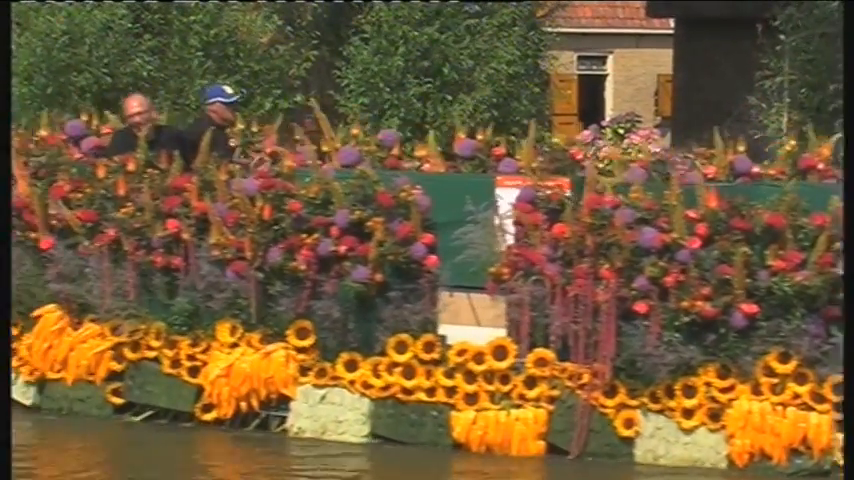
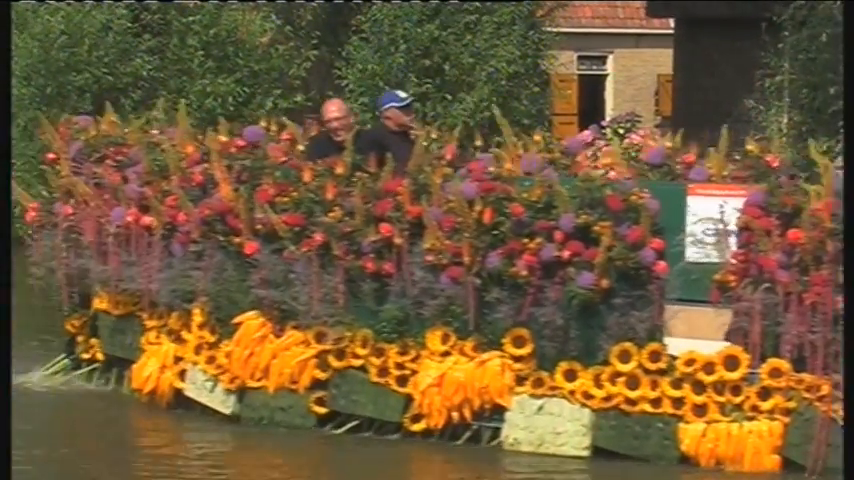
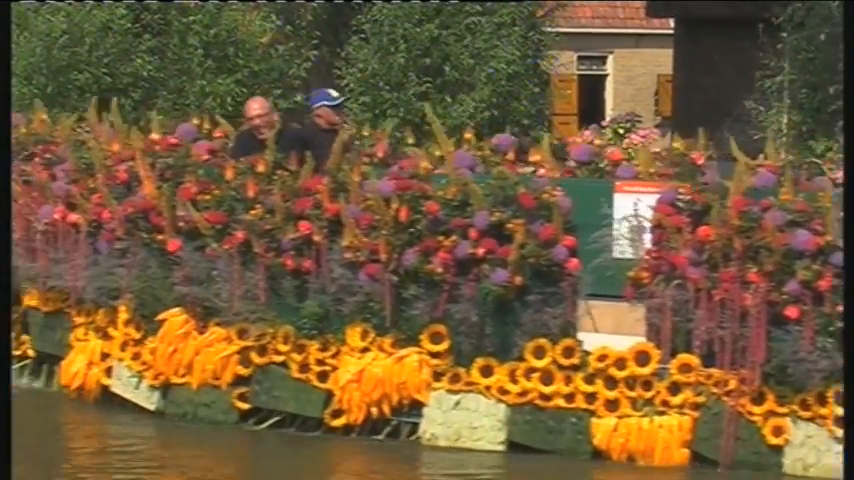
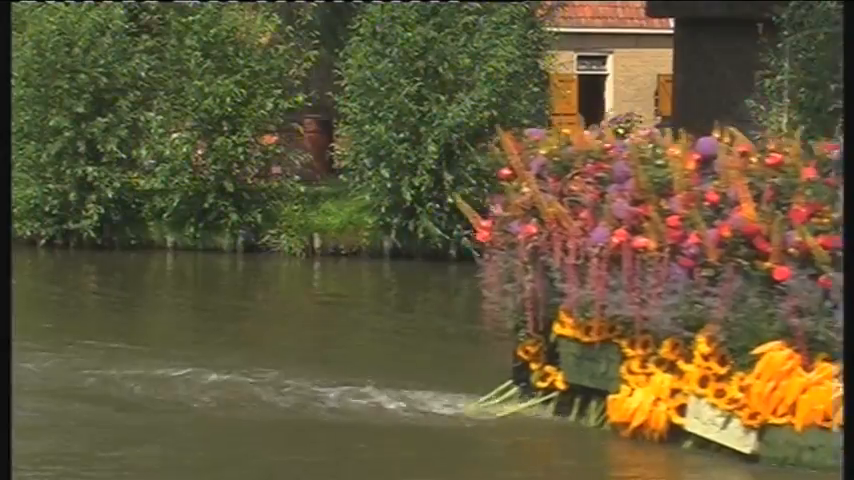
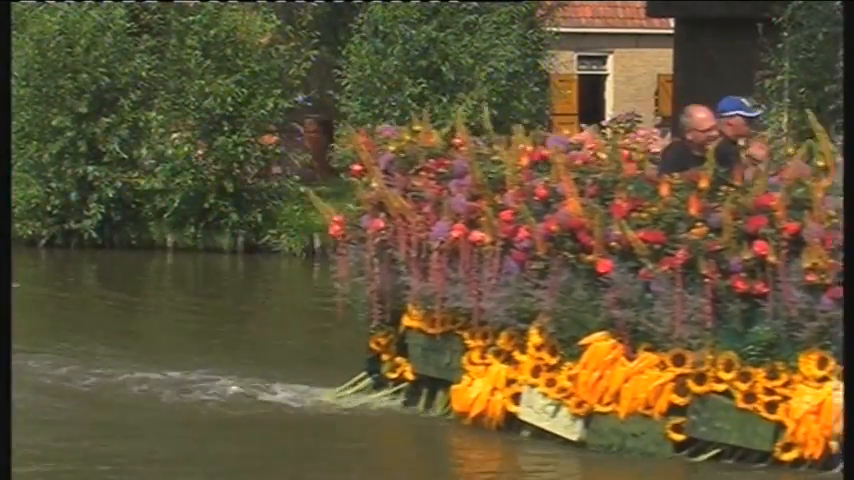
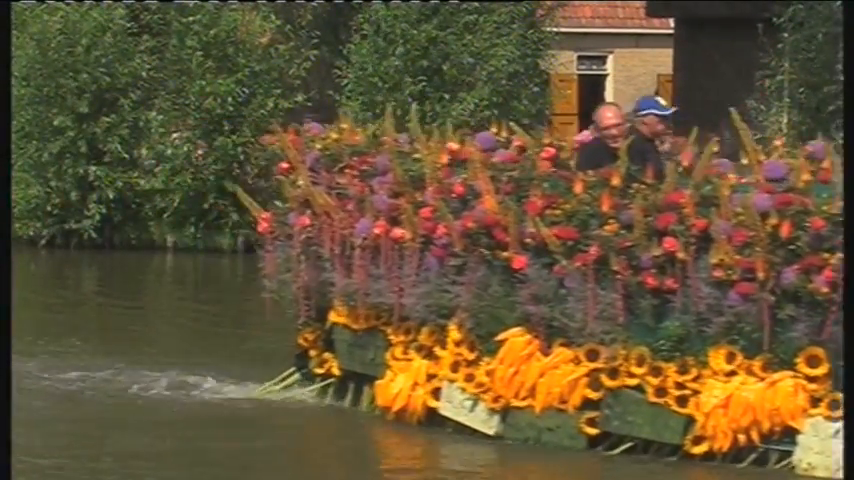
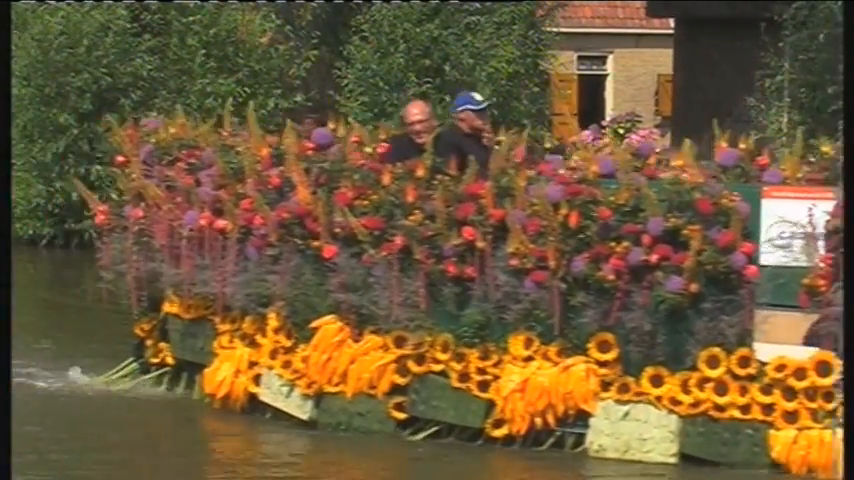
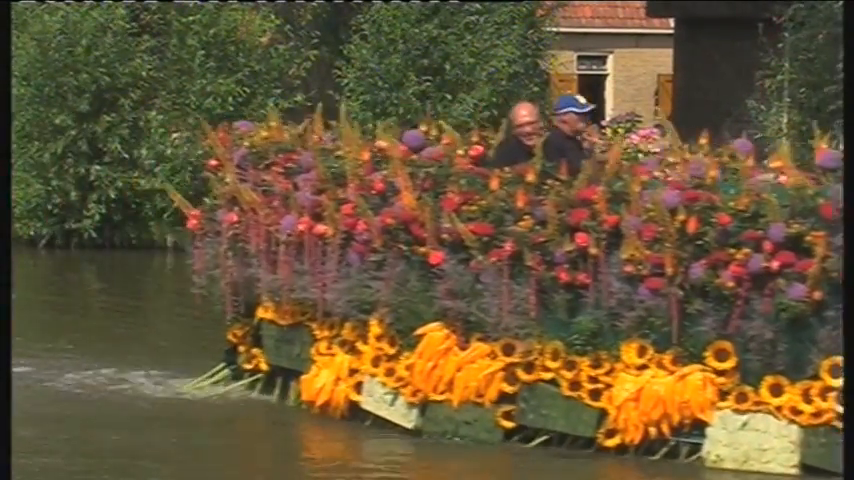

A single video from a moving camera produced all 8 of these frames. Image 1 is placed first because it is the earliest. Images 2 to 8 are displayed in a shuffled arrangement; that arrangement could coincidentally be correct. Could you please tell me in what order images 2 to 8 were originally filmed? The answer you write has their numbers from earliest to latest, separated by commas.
3, 2, 7, 8, 6, 5, 4
